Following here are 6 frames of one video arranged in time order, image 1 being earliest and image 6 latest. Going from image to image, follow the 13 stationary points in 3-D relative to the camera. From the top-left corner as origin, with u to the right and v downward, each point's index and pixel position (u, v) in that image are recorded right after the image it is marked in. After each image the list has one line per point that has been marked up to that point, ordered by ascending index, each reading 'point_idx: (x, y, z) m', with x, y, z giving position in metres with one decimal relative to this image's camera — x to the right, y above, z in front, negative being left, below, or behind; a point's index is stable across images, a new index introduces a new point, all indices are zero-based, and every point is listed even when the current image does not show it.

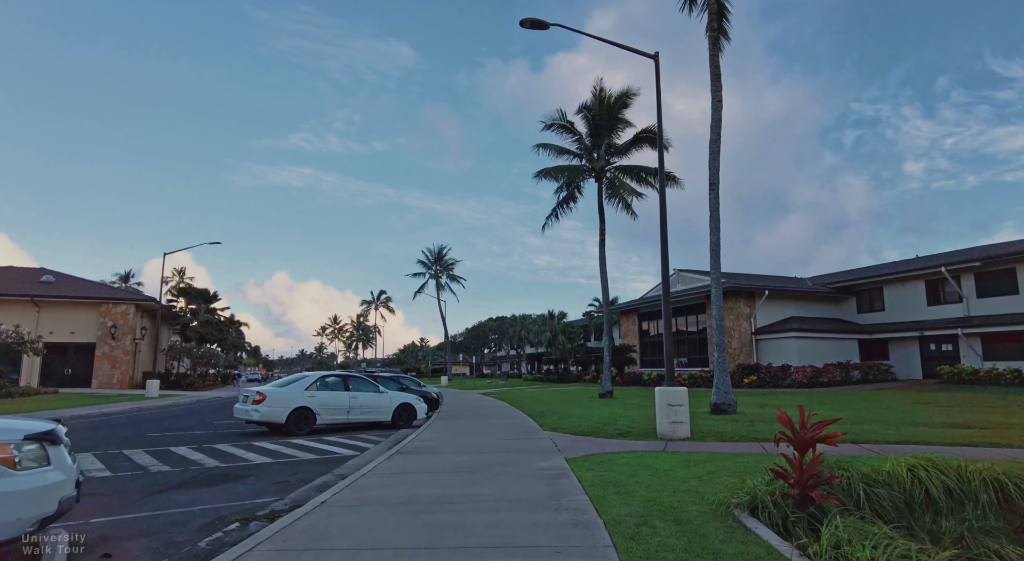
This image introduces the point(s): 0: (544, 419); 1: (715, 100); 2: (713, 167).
0: (+1.0, -3.9, +16.5) m
1: (+6.2, +5.5, +17.7) m
2: (+6.0, +3.4, +17.4) m
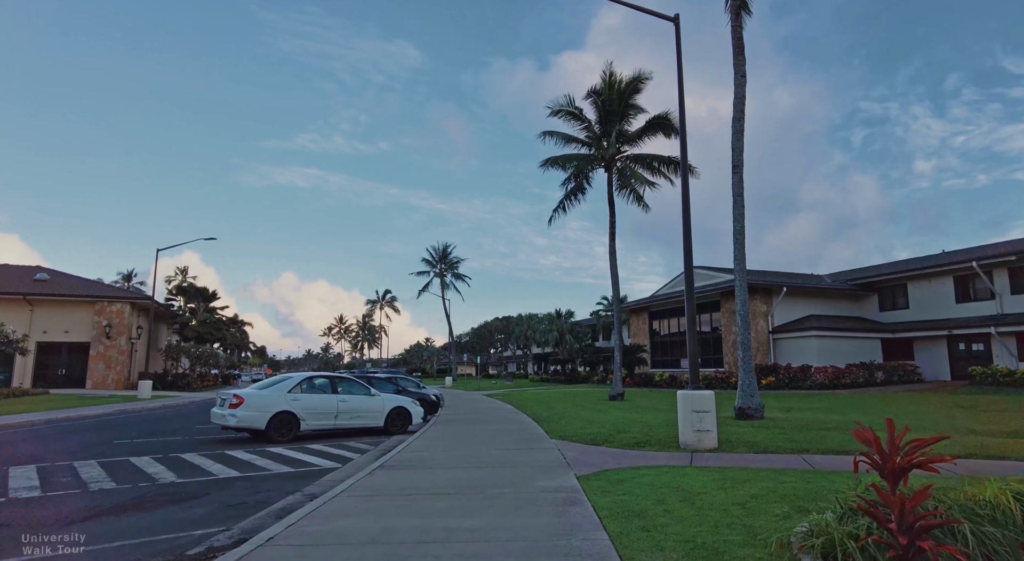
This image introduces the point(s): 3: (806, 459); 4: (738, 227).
0: (+1.1, -3.7, +15.1) m
1: (+6.3, +5.7, +16.2) m
2: (+6.1, +3.6, +15.8) m
3: (+4.6, -2.8, +9.2) m
4: (+6.0, +1.4, +15.5) m
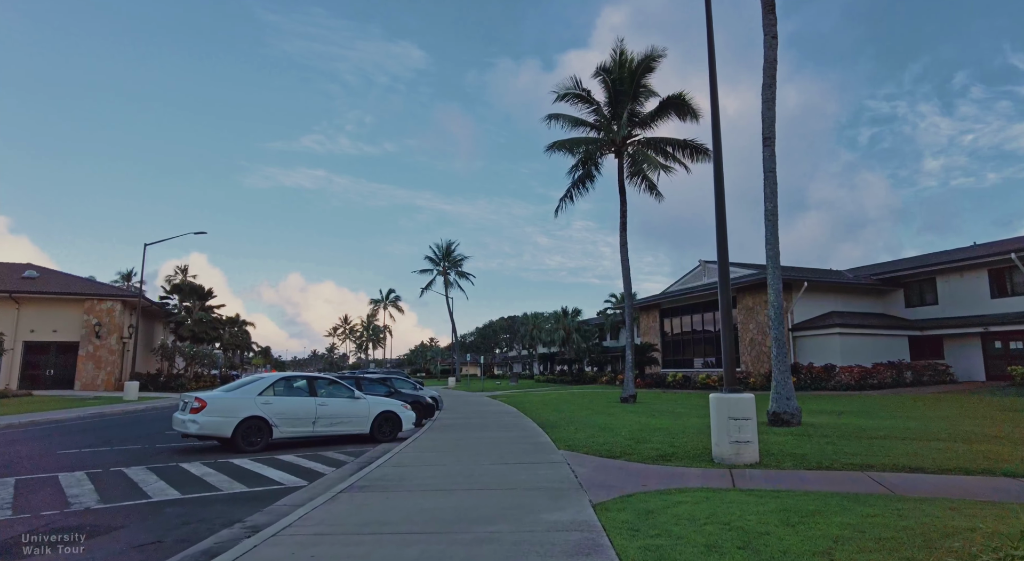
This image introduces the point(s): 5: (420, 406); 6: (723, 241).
0: (+1.1, -3.5, +13.3) m
1: (+6.3, +6.0, +14.3) m
2: (+6.2, +3.9, +14.0) m
3: (+4.6, -2.5, +7.4) m
4: (+6.0, +1.7, +13.7) m
5: (-2.8, -3.8, +17.8) m
6: (+3.7, +0.7, +10.2) m
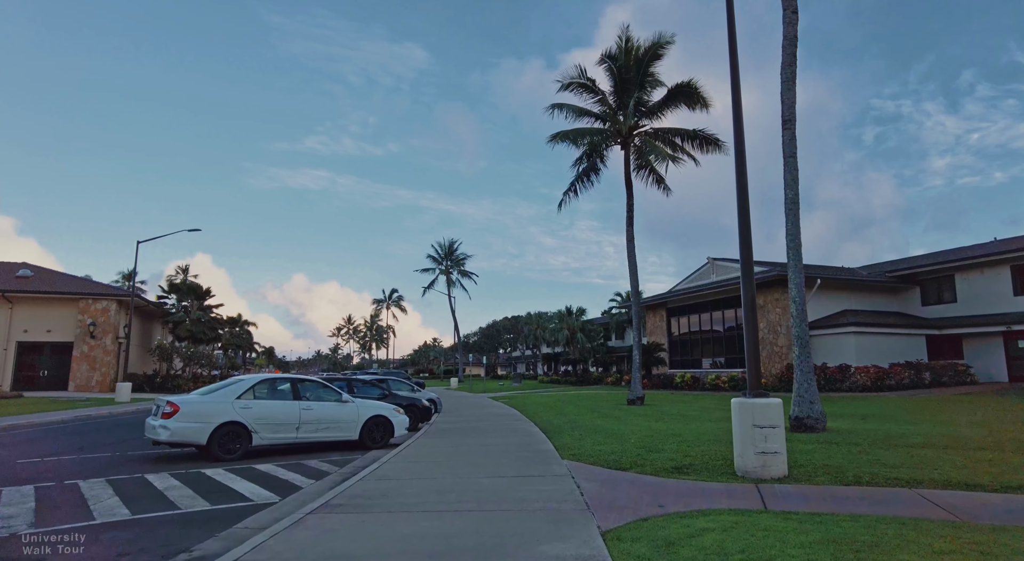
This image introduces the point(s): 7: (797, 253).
0: (+1.1, -3.3, +12.3) m
1: (+6.3, +6.1, +13.3) m
2: (+6.2, +4.0, +13.0) m
3: (+4.6, -2.4, +6.4) m
4: (+6.0, +1.8, +12.6) m
5: (-2.8, -3.7, +16.8) m
6: (+3.7, +0.9, +9.2) m
7: (+6.1, +0.6, +12.5) m
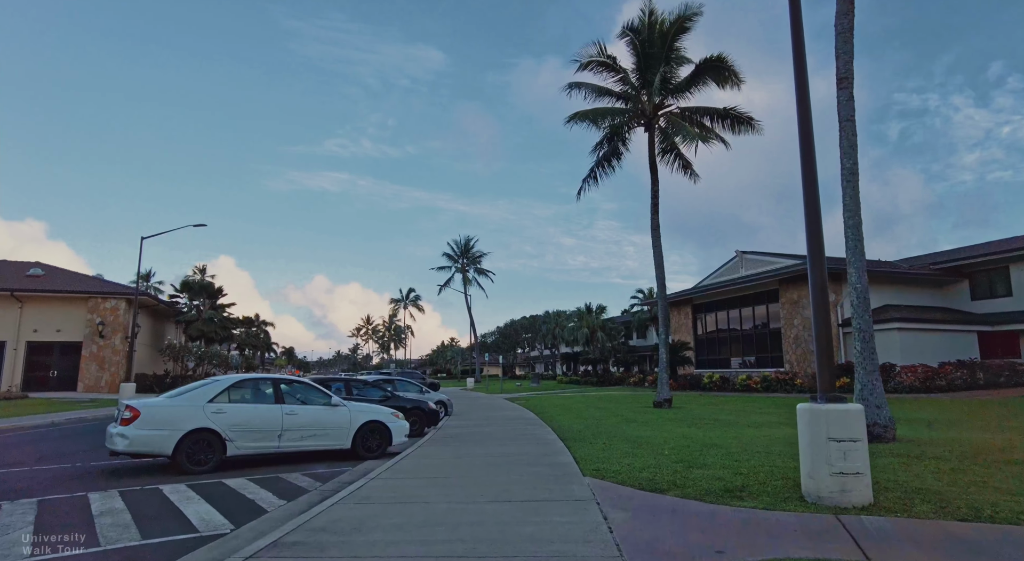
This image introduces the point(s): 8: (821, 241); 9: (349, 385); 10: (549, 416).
0: (+1.4, -3.1, +10.7) m
1: (+6.5, +6.4, +11.5) m
2: (+6.4, +4.3, +11.2) m
3: (+4.6, -2.1, +4.6) m
4: (+6.2, +2.1, +10.8) m
5: (-2.4, -3.5, +15.3) m
6: (+3.8, +1.1, +7.4) m
7: (+6.3, +0.9, +10.7) m
8: (+3.8, +0.5, +7.1) m
9: (-4.0, -2.6, +14.5) m
10: (+1.2, -4.3, +18.5) m
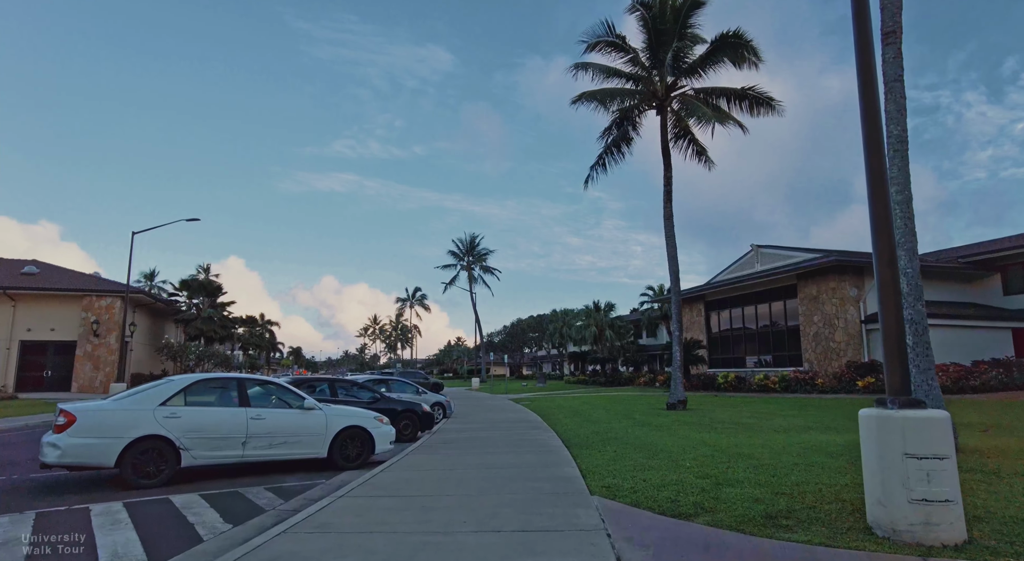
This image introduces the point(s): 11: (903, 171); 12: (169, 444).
0: (+1.3, -2.8, +9.3) m
1: (+6.5, +6.7, +10.0) m
2: (+6.3, +4.6, +9.7) m
3: (+4.5, -1.8, +3.2) m
4: (+6.2, +2.4, +9.4) m
5: (-2.4, -3.2, +13.9) m
6: (+3.7, +1.4, +6.0) m
7: (+6.3, +1.1, +9.2) m
8: (+3.7, +0.8, +5.7) m
9: (-4.0, -2.4, +13.2) m
10: (+1.2, -4.0, +17.1) m
11: (+6.2, +1.7, +9.3) m
12: (-5.1, -2.4, +8.6) m
